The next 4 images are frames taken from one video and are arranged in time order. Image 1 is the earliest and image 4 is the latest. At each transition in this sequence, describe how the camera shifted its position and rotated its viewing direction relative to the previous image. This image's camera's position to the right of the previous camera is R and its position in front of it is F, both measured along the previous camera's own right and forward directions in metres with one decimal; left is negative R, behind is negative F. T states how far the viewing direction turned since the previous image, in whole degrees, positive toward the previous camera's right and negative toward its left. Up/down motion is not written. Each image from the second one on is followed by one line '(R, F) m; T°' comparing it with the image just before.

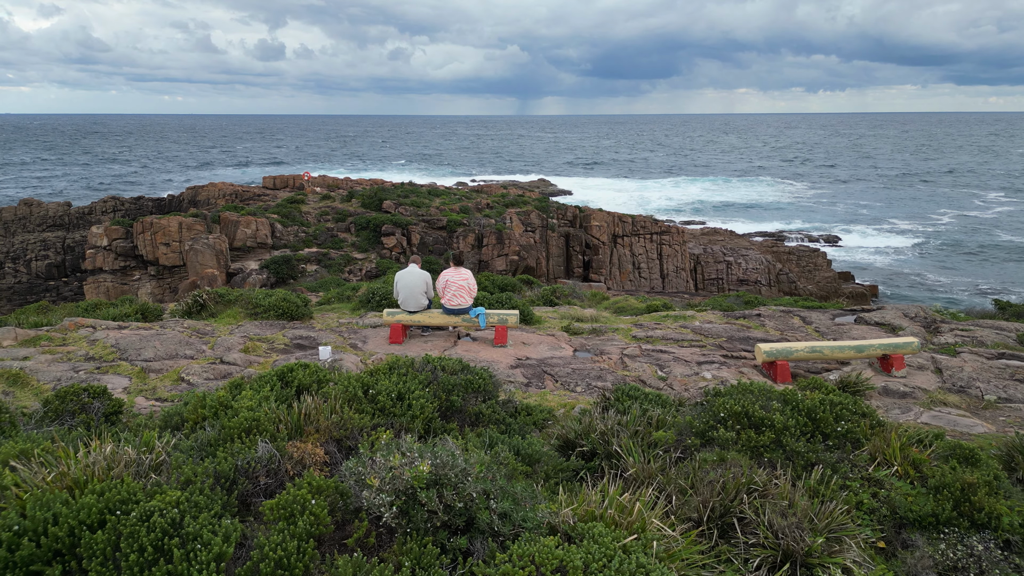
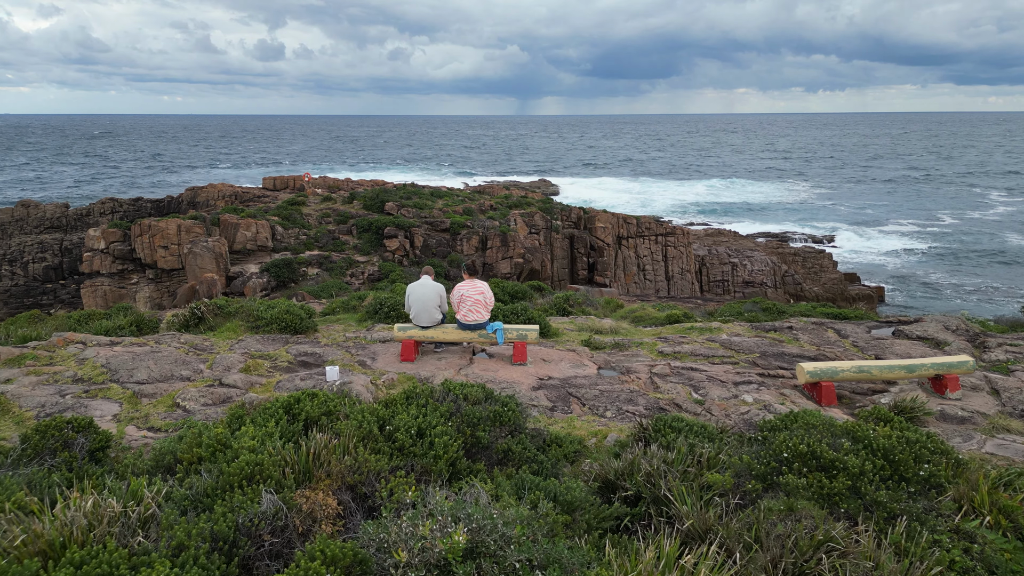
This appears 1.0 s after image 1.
(-0.2, +0.6) m; 0°
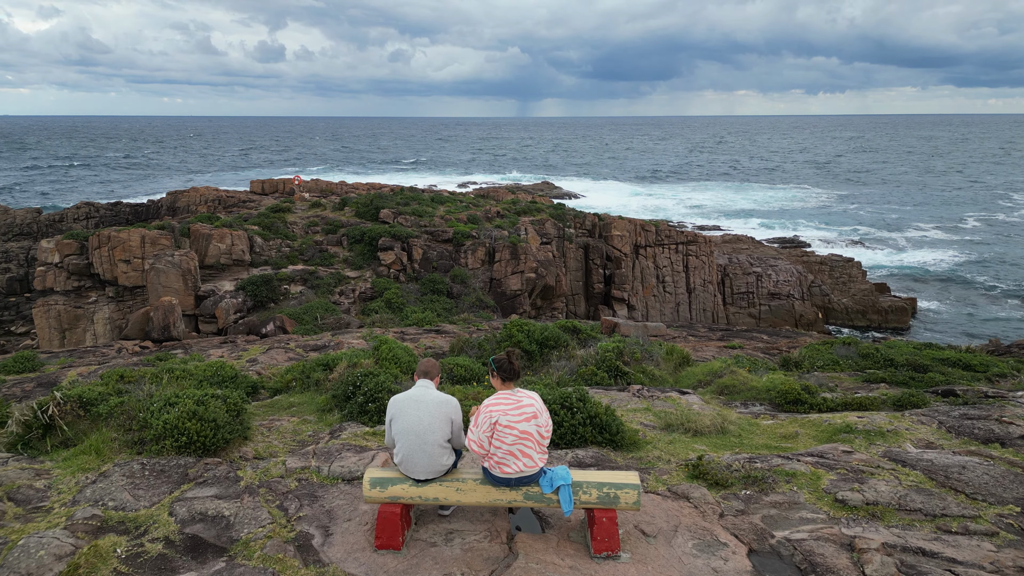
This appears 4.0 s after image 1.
(-0.4, +3.8) m; 0°
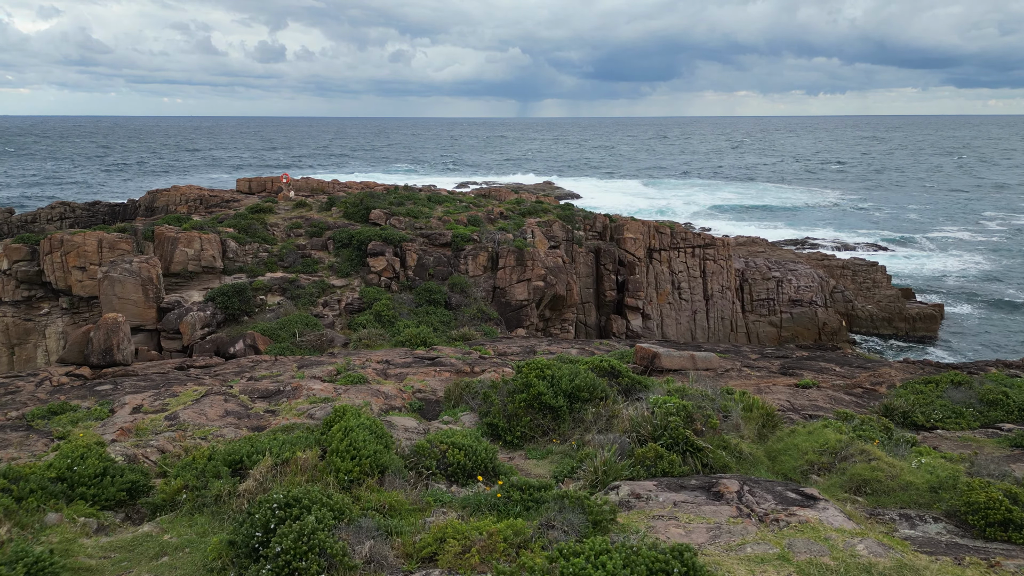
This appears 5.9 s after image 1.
(-0.2, +3.0) m; 0°
